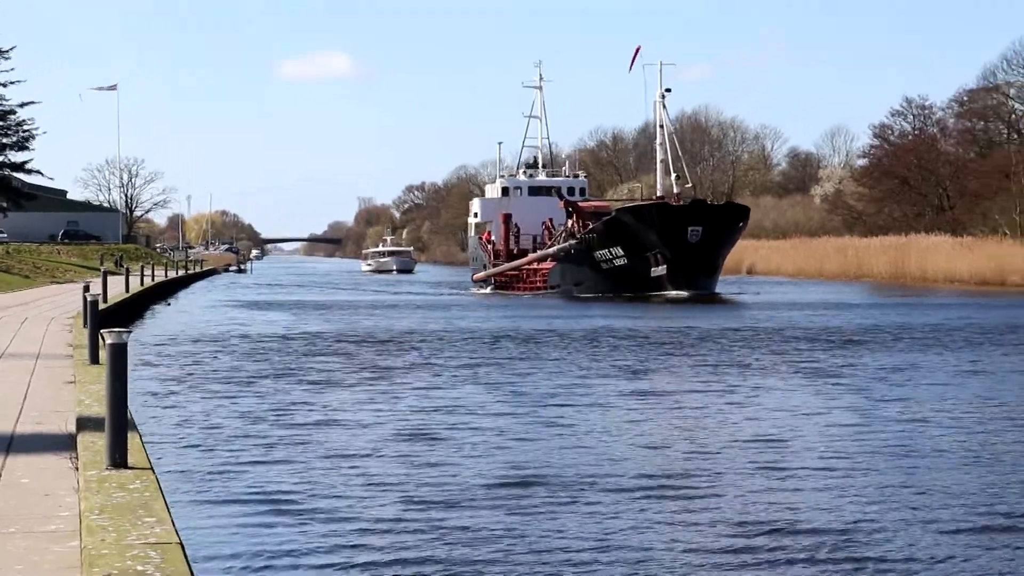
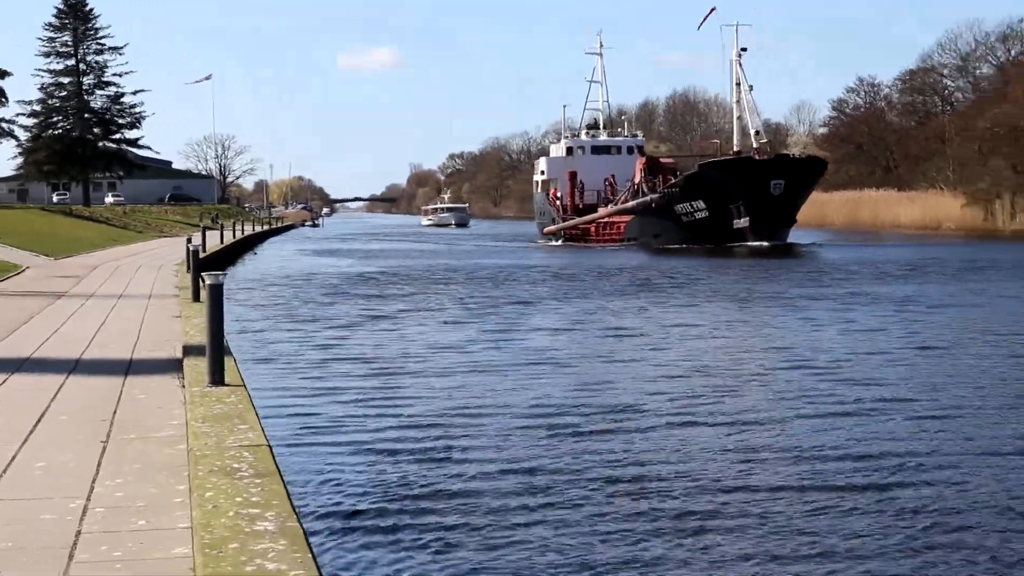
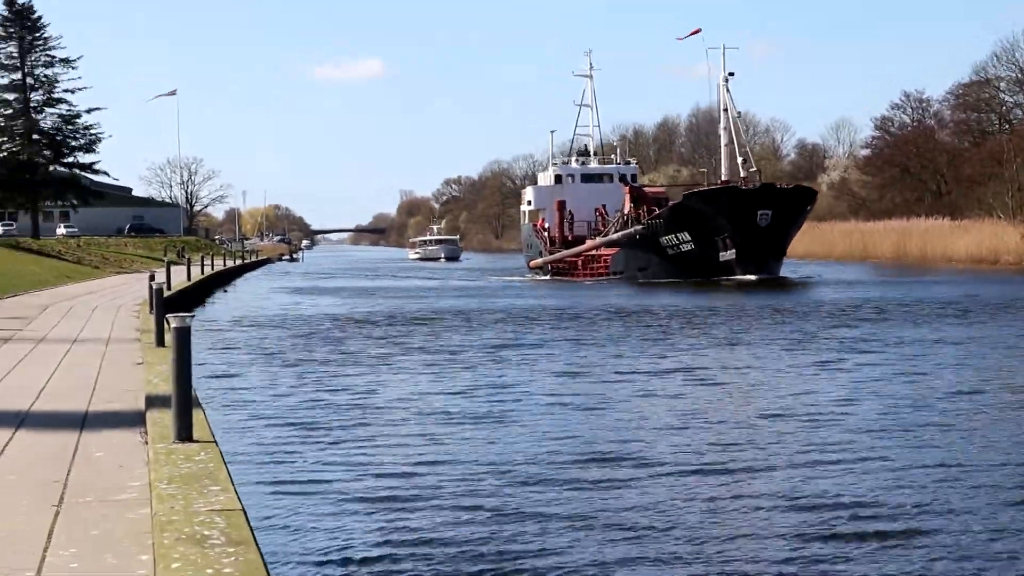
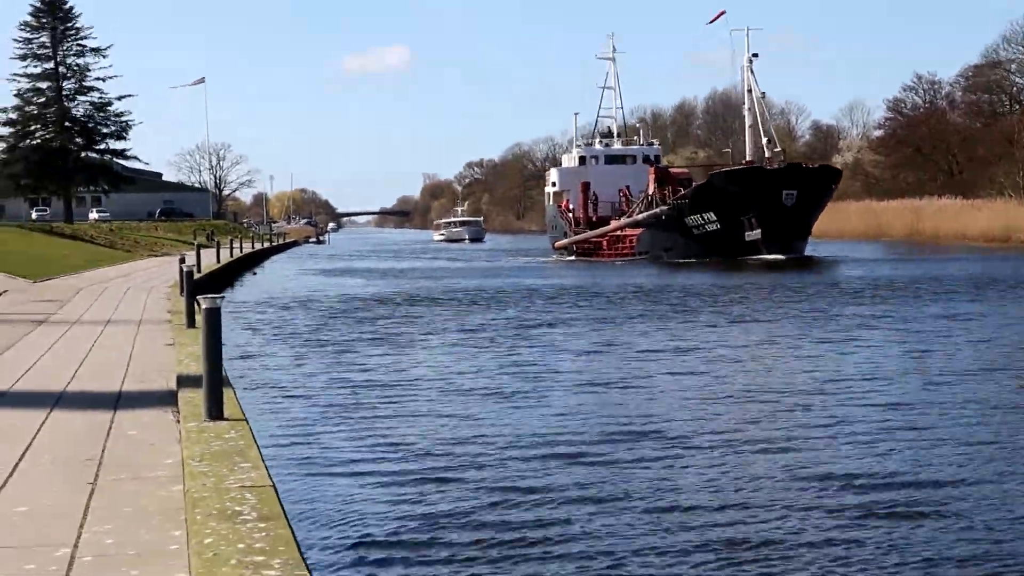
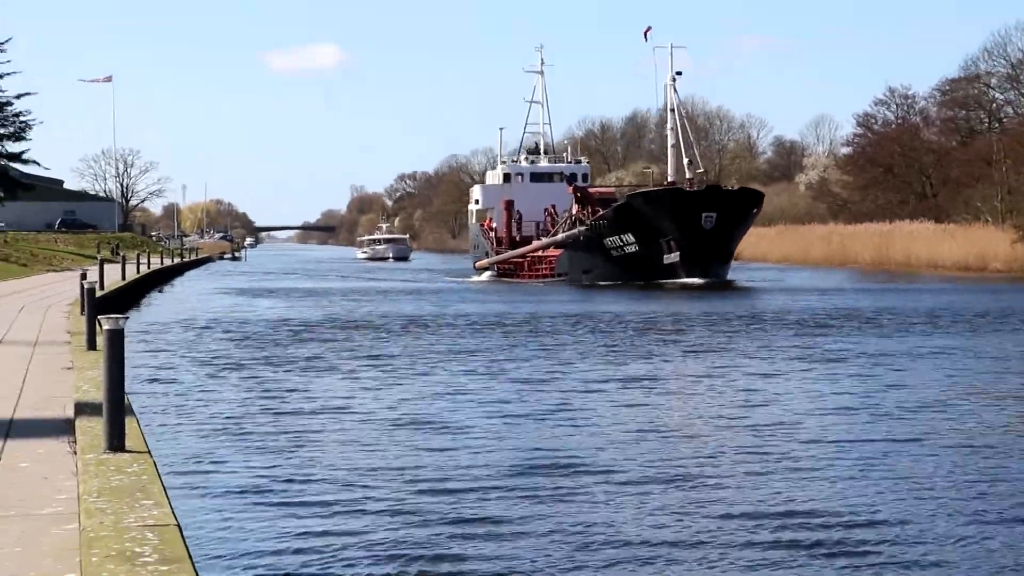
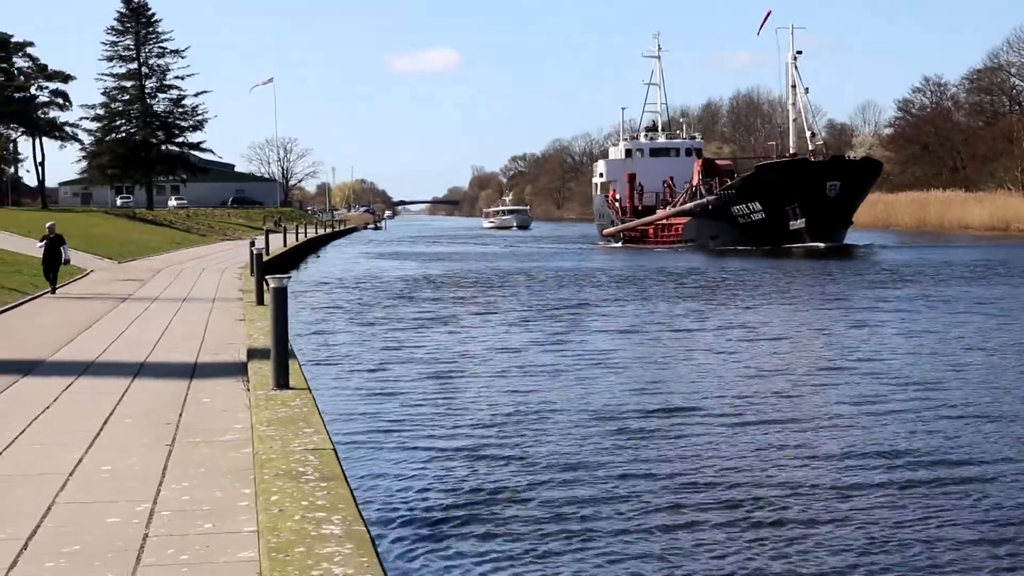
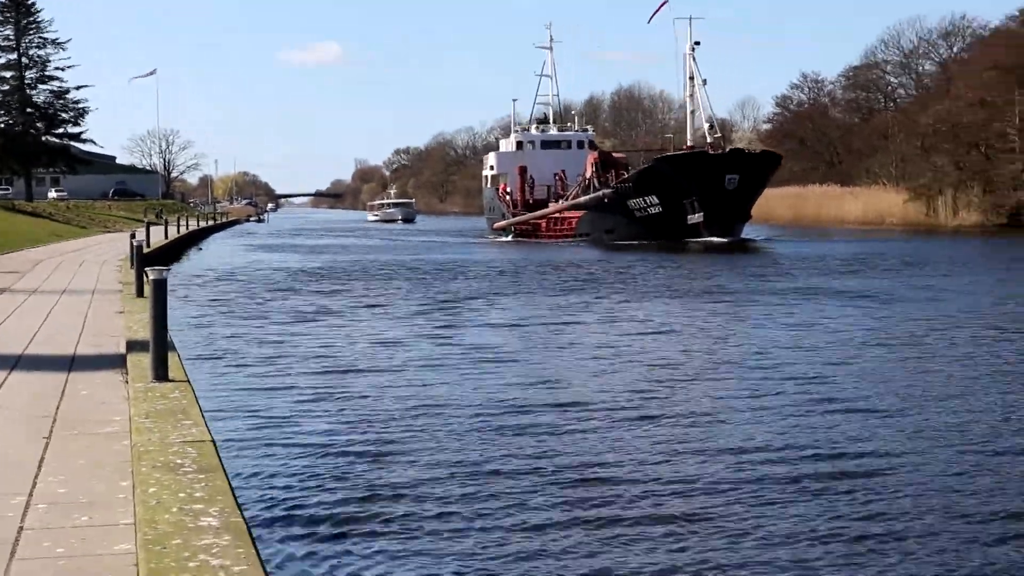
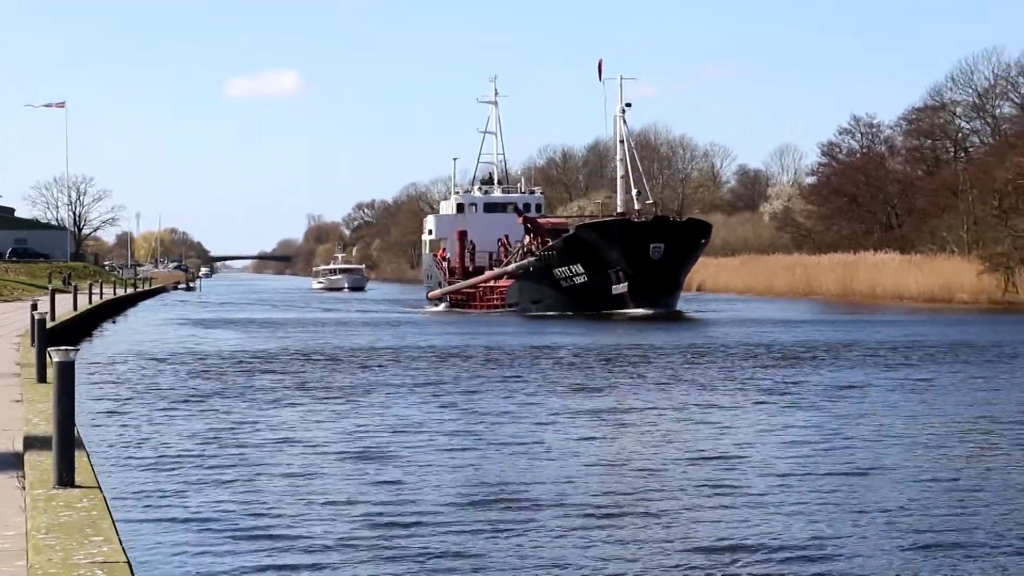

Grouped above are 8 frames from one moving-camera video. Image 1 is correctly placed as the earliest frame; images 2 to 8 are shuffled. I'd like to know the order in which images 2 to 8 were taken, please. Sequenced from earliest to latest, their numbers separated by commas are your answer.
8, 5, 3, 4, 6, 2, 7
